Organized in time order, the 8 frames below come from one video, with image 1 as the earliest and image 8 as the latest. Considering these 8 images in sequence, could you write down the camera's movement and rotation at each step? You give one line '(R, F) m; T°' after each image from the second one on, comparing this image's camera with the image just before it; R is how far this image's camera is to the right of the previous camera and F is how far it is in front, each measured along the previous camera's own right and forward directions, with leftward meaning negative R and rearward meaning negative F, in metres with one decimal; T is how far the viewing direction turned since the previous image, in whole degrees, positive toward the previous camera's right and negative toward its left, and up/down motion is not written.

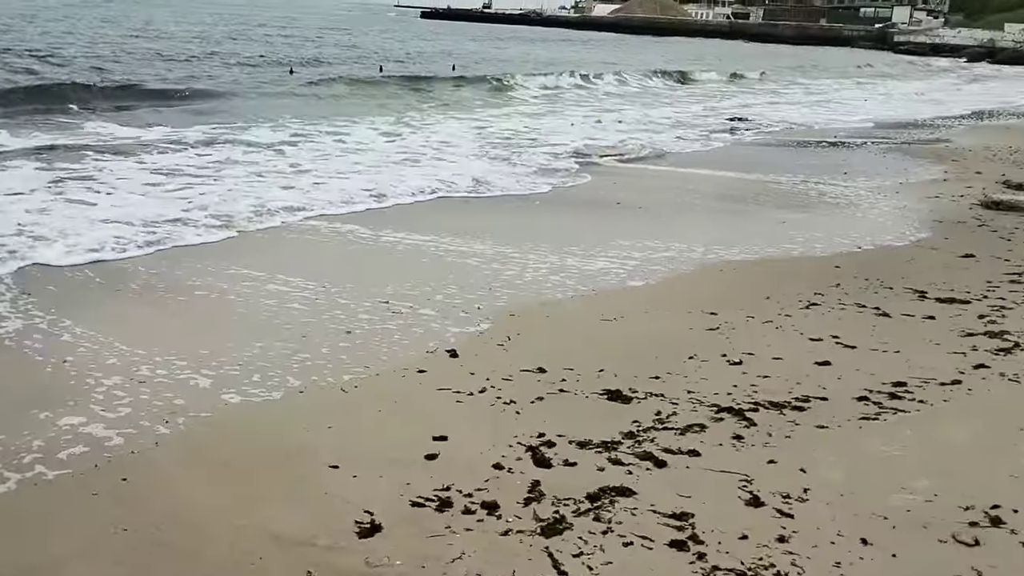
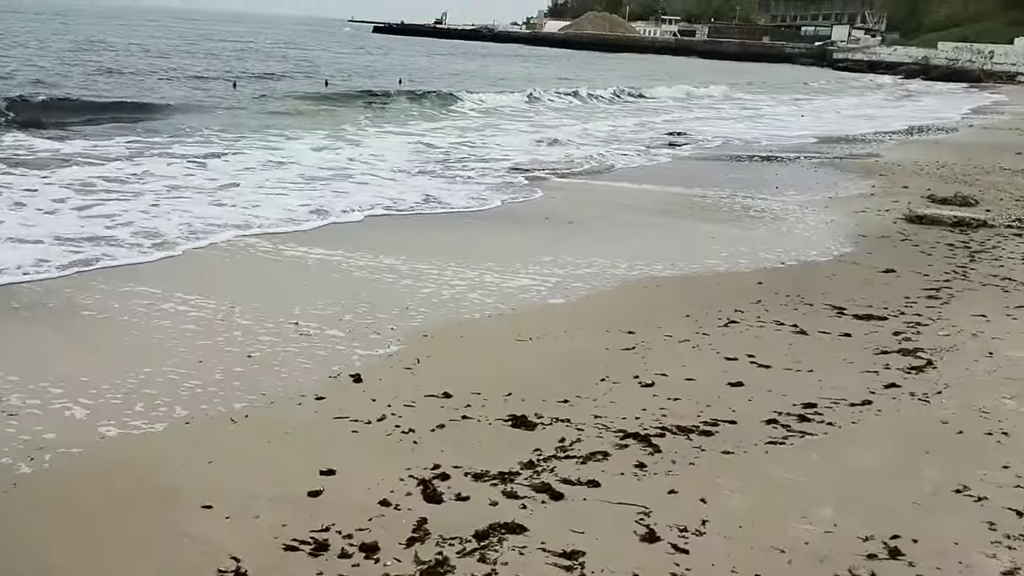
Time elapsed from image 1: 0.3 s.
(+0.5, +0.3) m; +3°
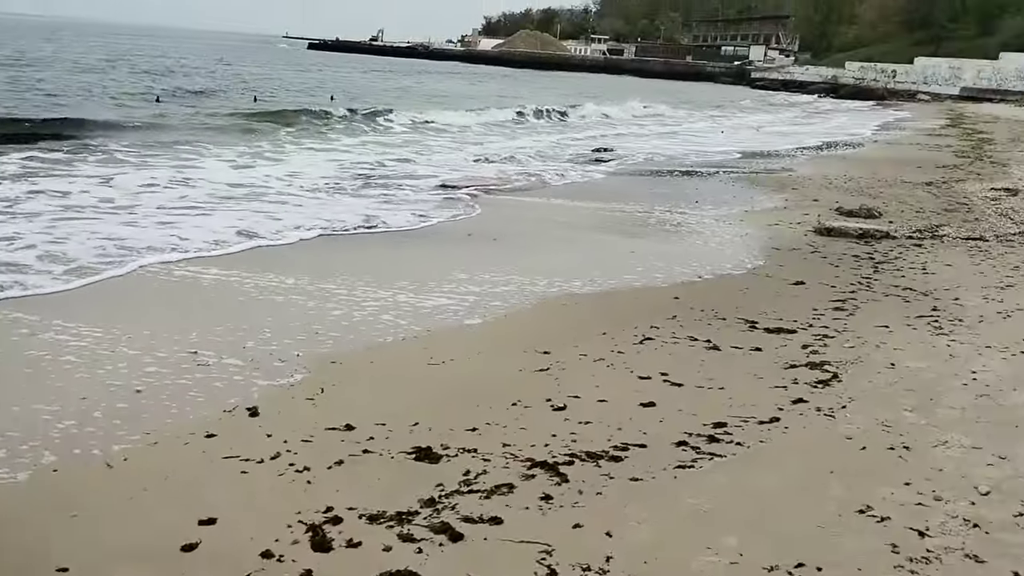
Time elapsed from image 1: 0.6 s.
(+0.3, +0.2) m; +5°
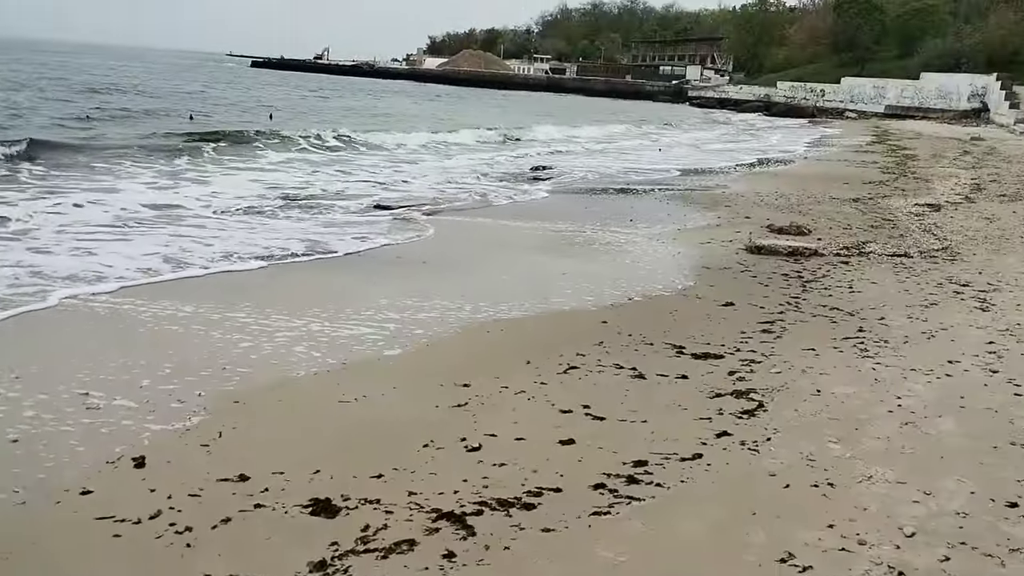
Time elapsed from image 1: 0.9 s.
(+0.3, +0.3) m; +4°
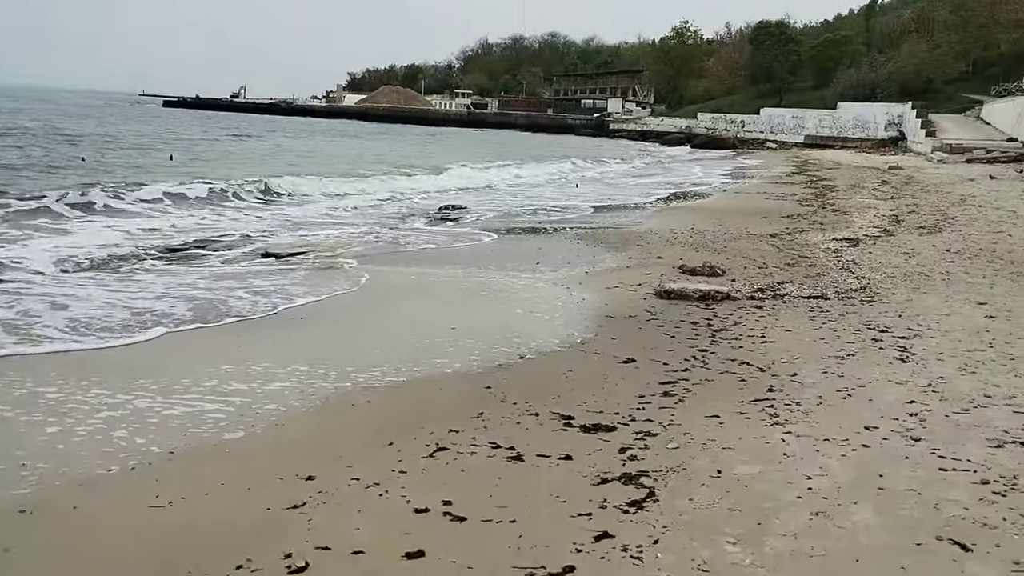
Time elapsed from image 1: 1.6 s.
(+0.7, +0.8) m; +4°
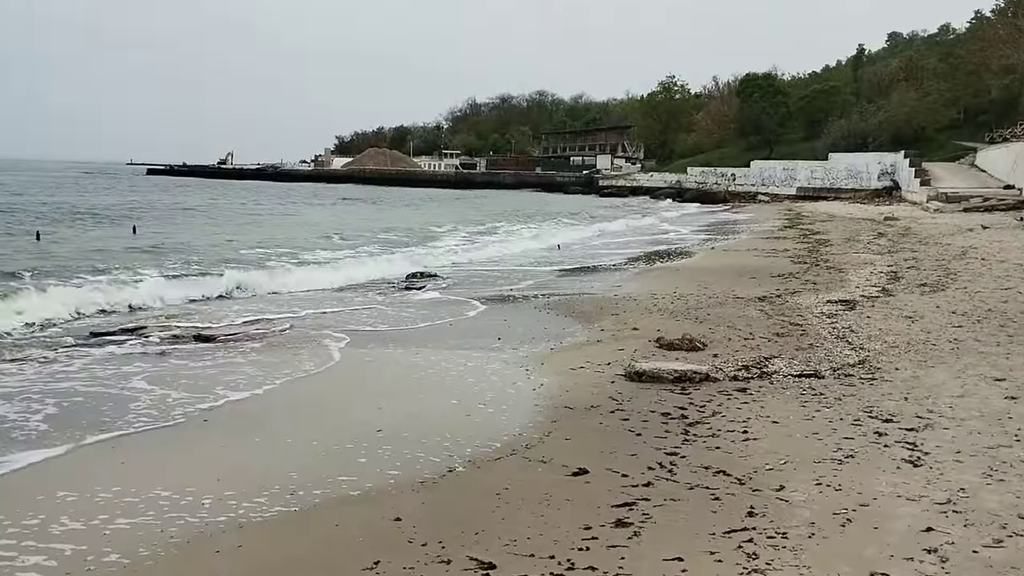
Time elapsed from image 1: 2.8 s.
(+0.6, +1.0) m; 0°
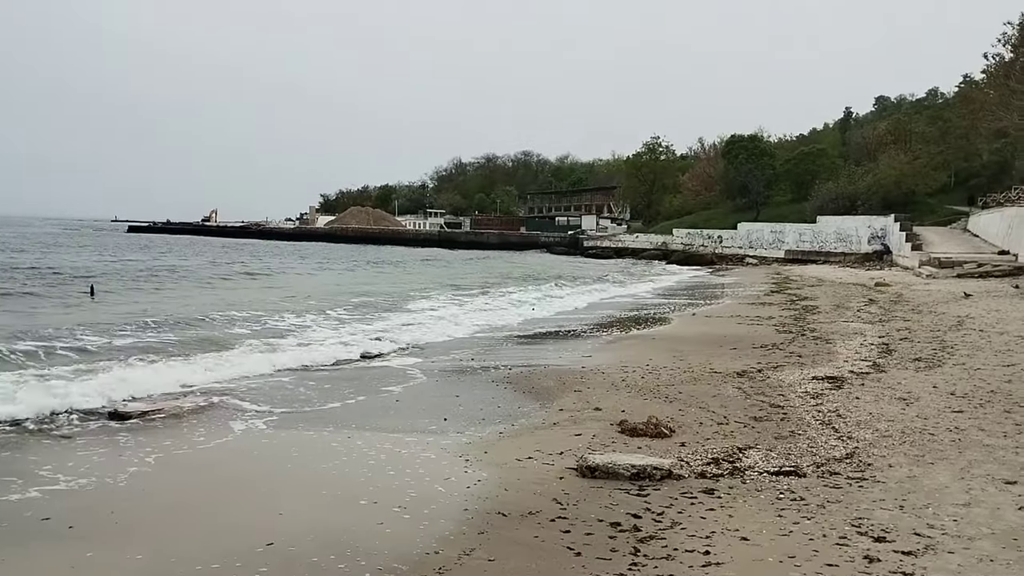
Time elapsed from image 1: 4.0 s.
(+0.6, +0.9) m; 0°
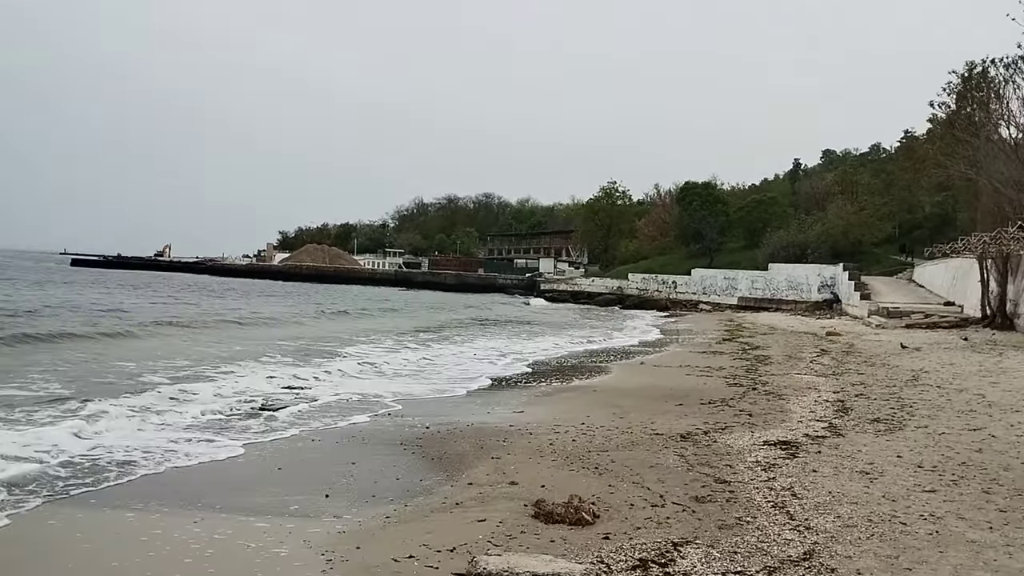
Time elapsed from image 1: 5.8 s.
(+0.6, +1.3) m; +3°
